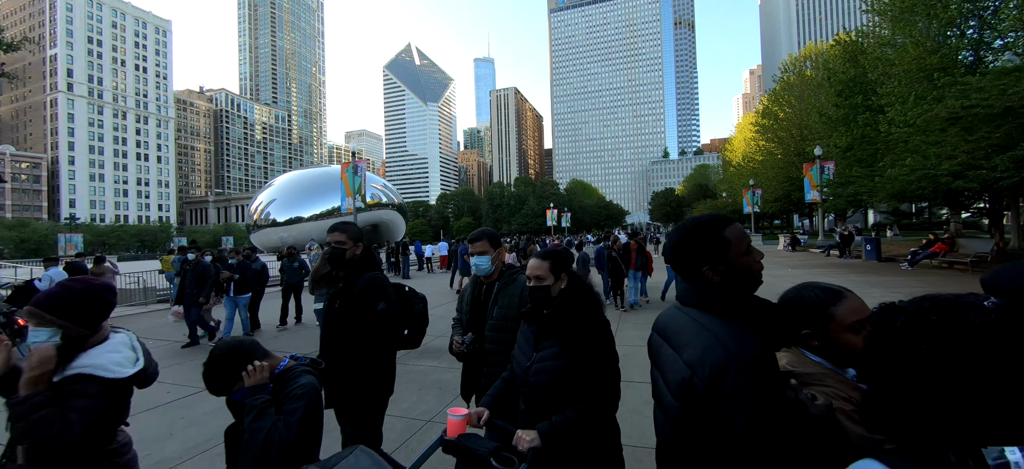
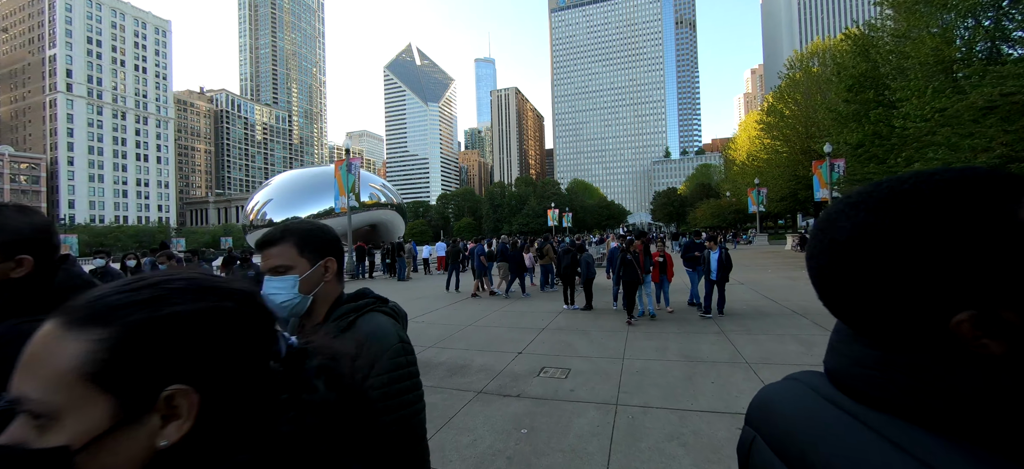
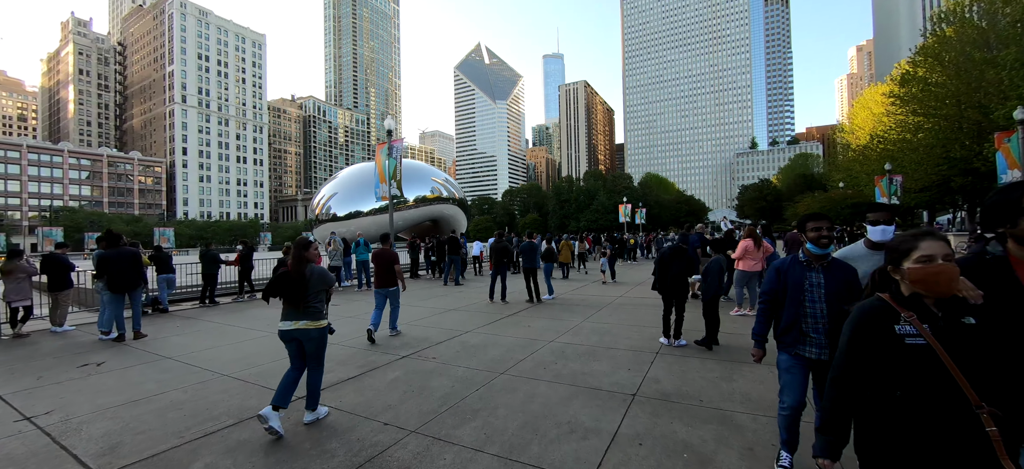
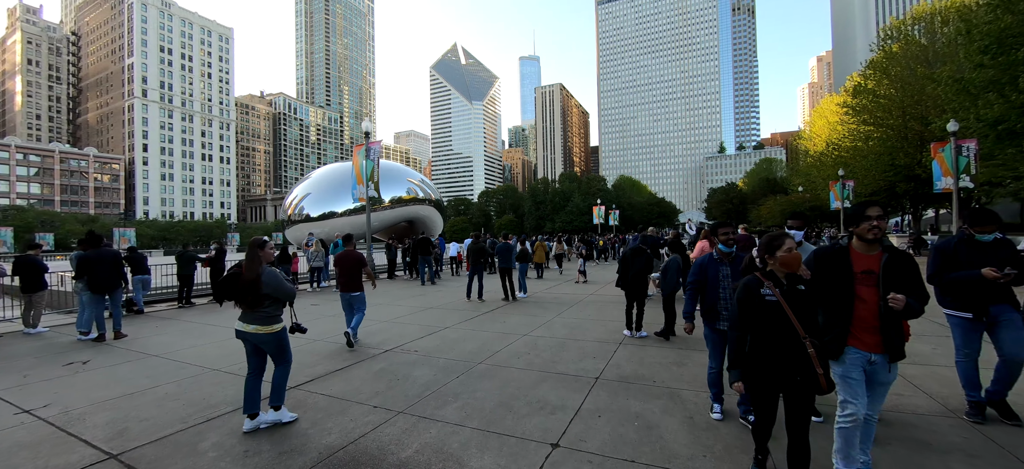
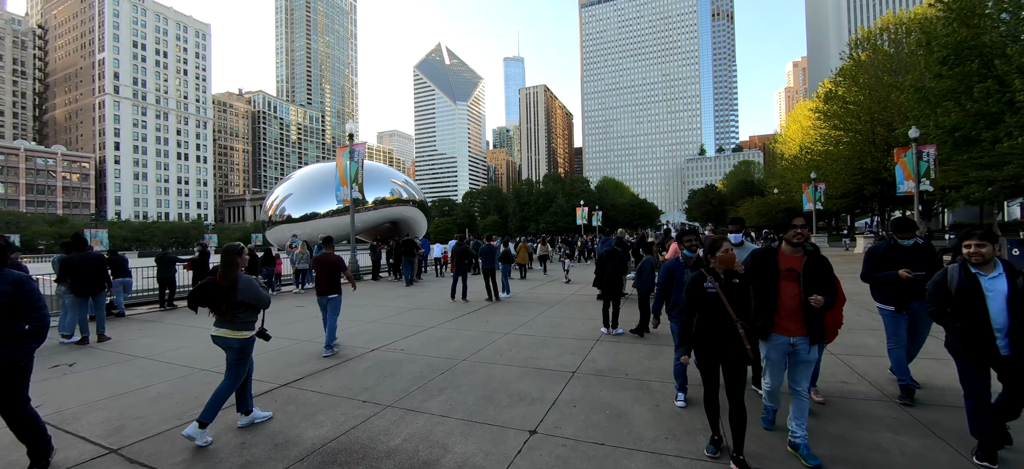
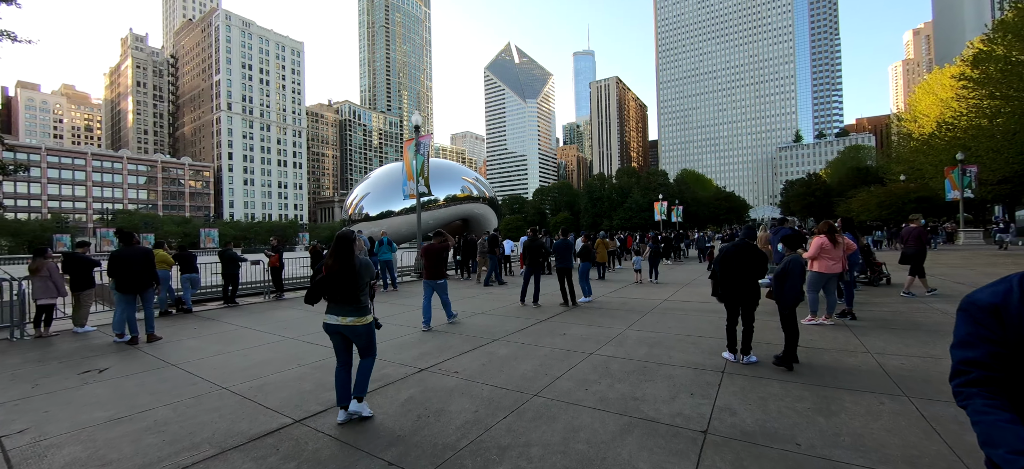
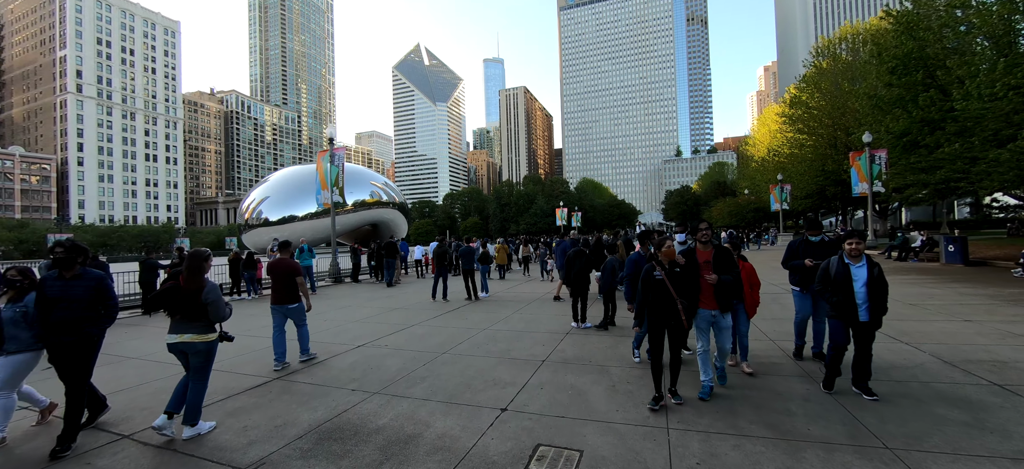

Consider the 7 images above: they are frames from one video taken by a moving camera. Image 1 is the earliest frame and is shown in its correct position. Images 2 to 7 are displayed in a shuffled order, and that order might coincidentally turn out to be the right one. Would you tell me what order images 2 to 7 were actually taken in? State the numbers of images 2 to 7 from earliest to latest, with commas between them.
2, 7, 5, 4, 3, 6
